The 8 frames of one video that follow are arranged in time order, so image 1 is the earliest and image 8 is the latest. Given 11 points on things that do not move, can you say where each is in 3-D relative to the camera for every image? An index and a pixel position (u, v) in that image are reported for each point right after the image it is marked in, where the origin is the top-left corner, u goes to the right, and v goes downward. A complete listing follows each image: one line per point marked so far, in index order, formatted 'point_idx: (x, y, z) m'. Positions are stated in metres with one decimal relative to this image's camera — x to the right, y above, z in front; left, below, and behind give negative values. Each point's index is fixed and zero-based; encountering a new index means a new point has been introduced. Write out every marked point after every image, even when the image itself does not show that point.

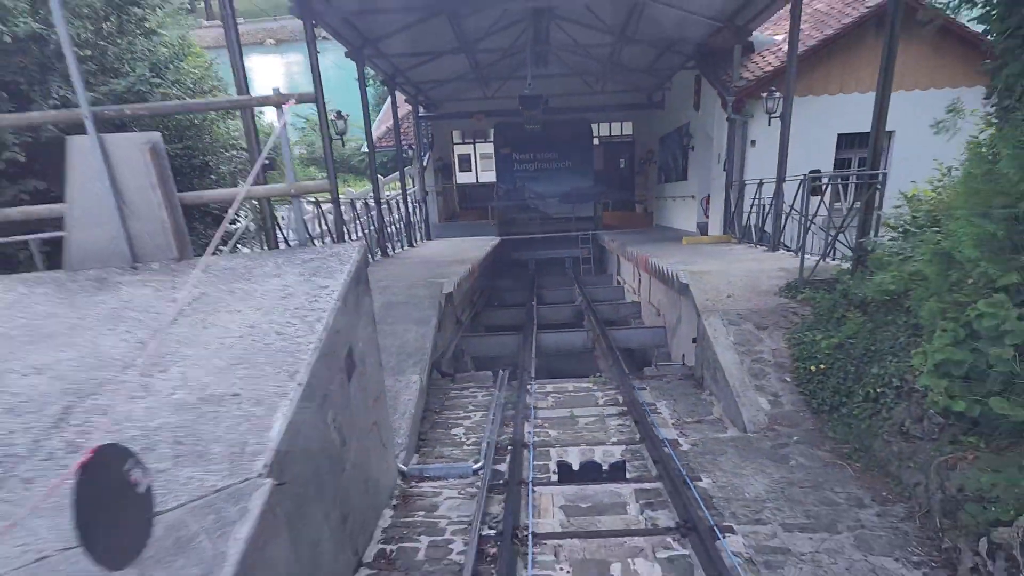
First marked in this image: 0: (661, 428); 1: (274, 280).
0: (+0.9, -0.8, +4.6) m
1: (-1.0, +0.1, +3.3) m
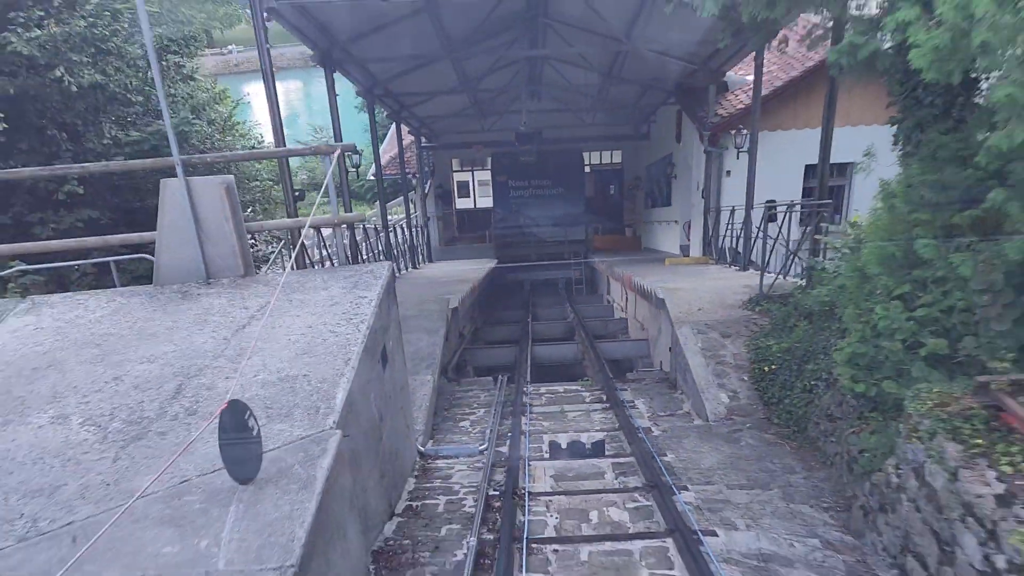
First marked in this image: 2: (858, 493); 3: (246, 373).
0: (+0.8, -0.9, +5.4) m
1: (-1.0, 0.0, +4.1) m
2: (+1.5, -0.9, +3.5) m
3: (-1.1, -0.3, +3.4) m
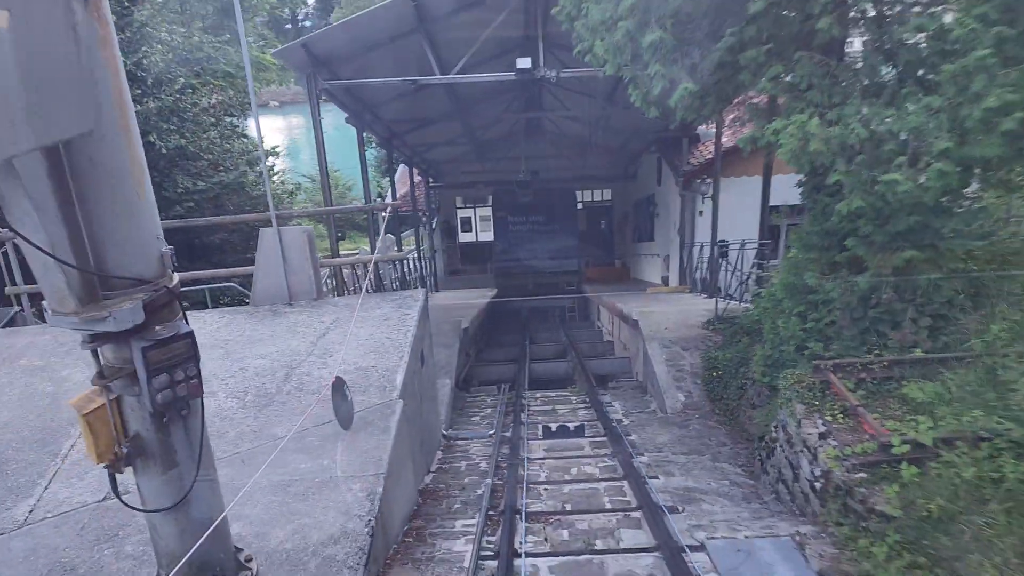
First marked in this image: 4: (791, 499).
0: (+0.9, -1.1, +6.9) m
1: (-1.0, -0.1, +5.6) m
2: (+1.5, -1.0, +5.0) m
3: (-1.1, -0.4, +4.8) m
4: (+1.5, -1.1, +4.2) m
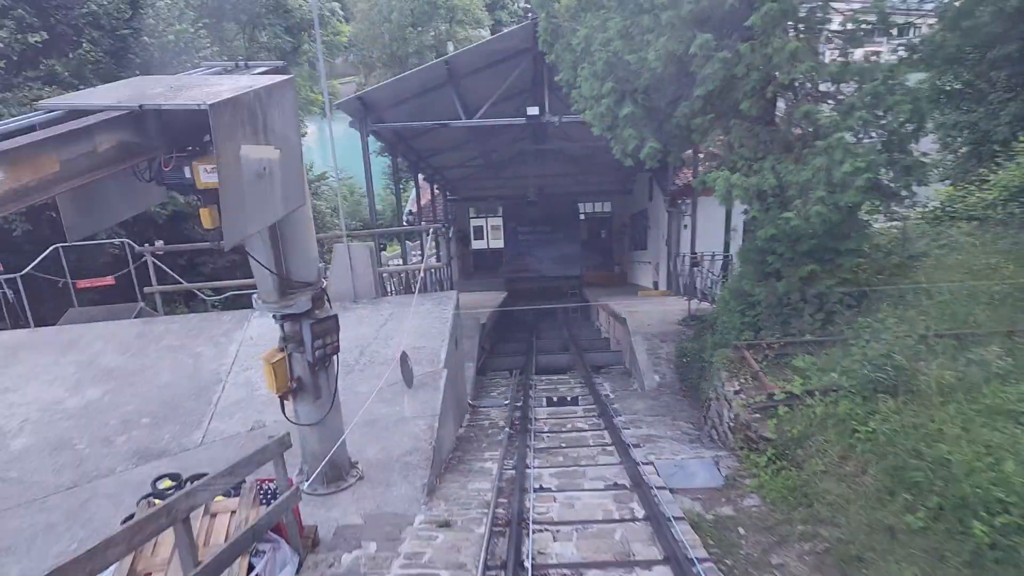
0: (+1.0, -1.1, +8.7) m
1: (-0.8, -0.2, +7.4) m
2: (+1.6, -1.0, +6.8) m
3: (-1.0, -0.5, +6.6) m
4: (+1.5, -1.1, +6.0) m
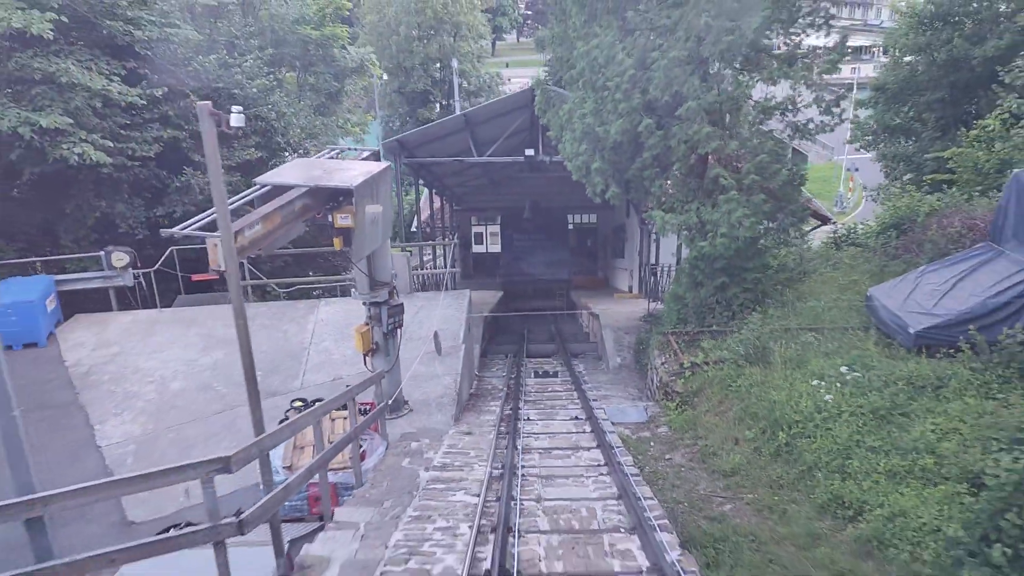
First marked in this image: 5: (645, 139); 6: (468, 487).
0: (+0.9, -1.1, +11.3) m
1: (-0.9, -0.1, +10.1) m
2: (+1.6, -1.1, +9.4) m
3: (-1.0, -0.4, +9.3) m
4: (+1.5, -1.2, +8.6) m
5: (+1.5, +1.7, +9.1) m
6: (-0.3, -1.3, +5.3) m
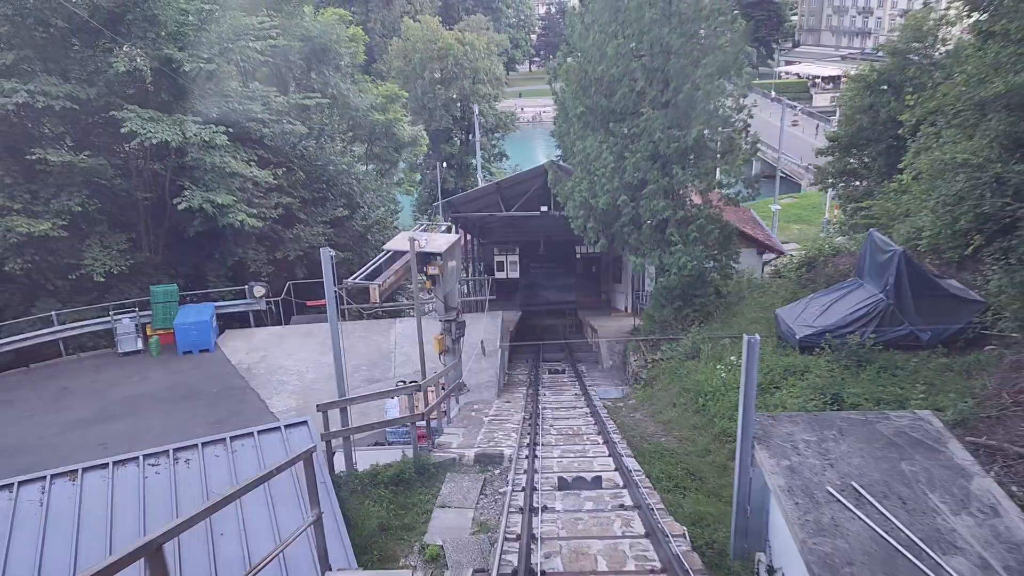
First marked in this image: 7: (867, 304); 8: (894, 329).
0: (+1.3, -1.5, +15.4) m
1: (-0.5, -0.5, +14.1) m
2: (+1.9, -1.4, +13.5) m
3: (-0.7, -0.8, +13.3) m
4: (+1.8, -1.5, +12.7) m
5: (+1.8, +1.3, +13.1) m
6: (0.0, -1.6, +9.4) m
7: (+5.1, -0.2, +11.4) m
8: (+5.3, -0.6, +11.2) m
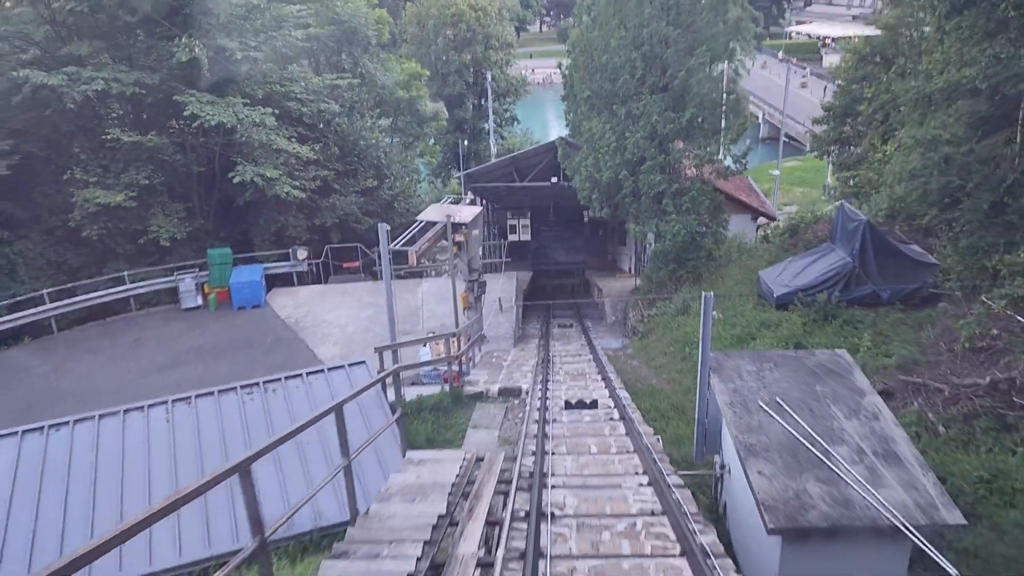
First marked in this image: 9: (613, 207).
0: (+1.6, -0.8, +17.1) m
1: (-0.2, +0.2, +15.9) m
2: (+2.2, -0.7, +15.2) m
3: (-0.4, -0.1, +15.1) m
4: (+2.1, -0.8, +14.4) m
5: (+2.1, +2.0, +14.8) m
6: (+0.2, -1.1, +11.2) m
7: (+5.3, +0.3, +13.1) m
8: (+5.6, 0.0, +12.9) m
9: (+2.0, +1.6, +15.8) m
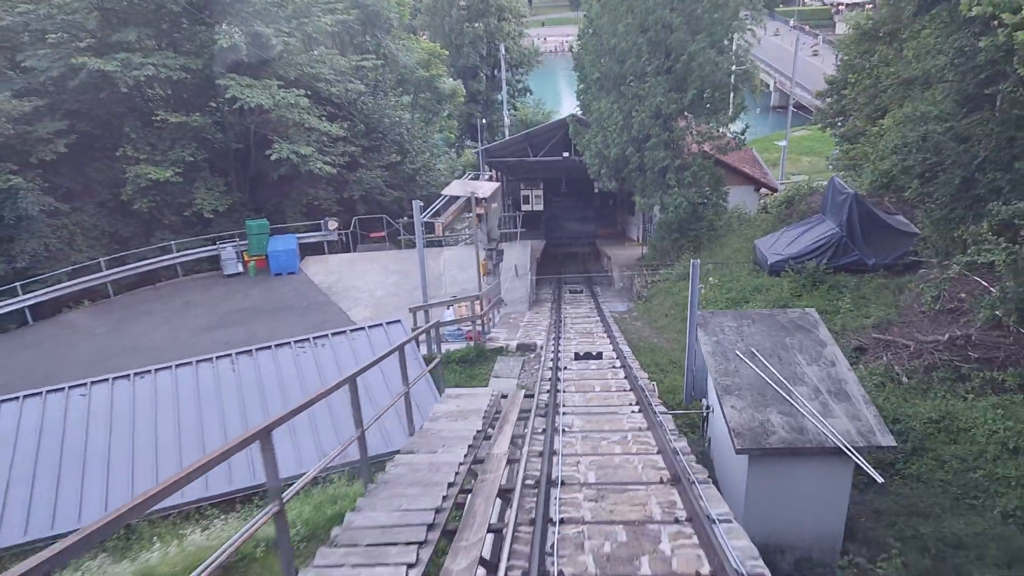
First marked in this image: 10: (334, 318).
0: (+1.9, 0.0, +18.4) m
1: (+0.1, +0.9, +17.1) m
2: (+2.5, -0.1, +16.5) m
3: (-0.1, +0.5, +16.4) m
4: (+2.4, -0.2, +15.7) m
5: (+2.3, +2.6, +15.9) m
6: (+0.5, -0.6, +12.5) m
7: (+5.6, +0.9, +14.3) m
8: (+5.8, +0.6, +14.1) m
9: (+2.3, +2.3, +17.0) m
10: (-3.2, -0.6, +14.4) m
